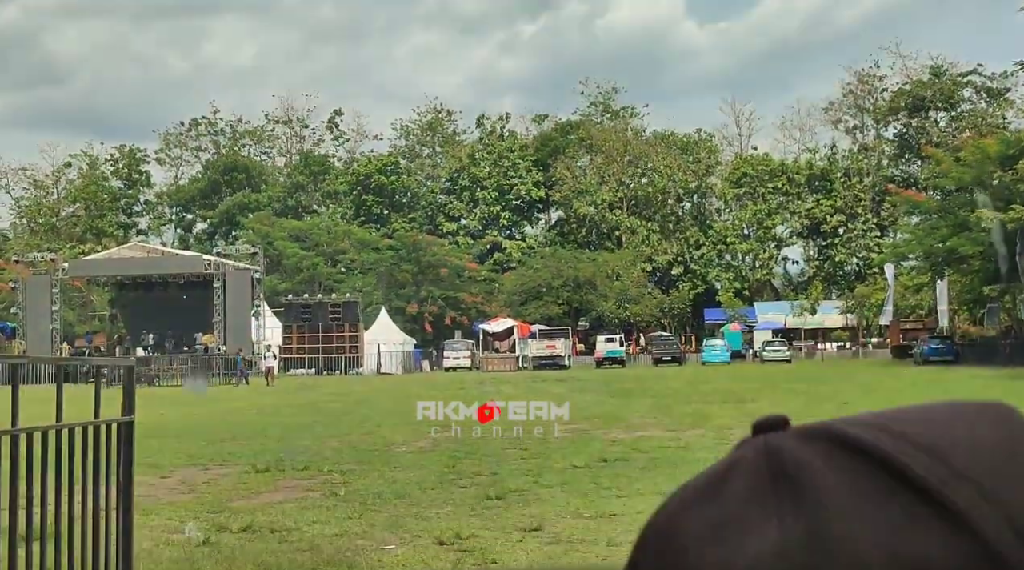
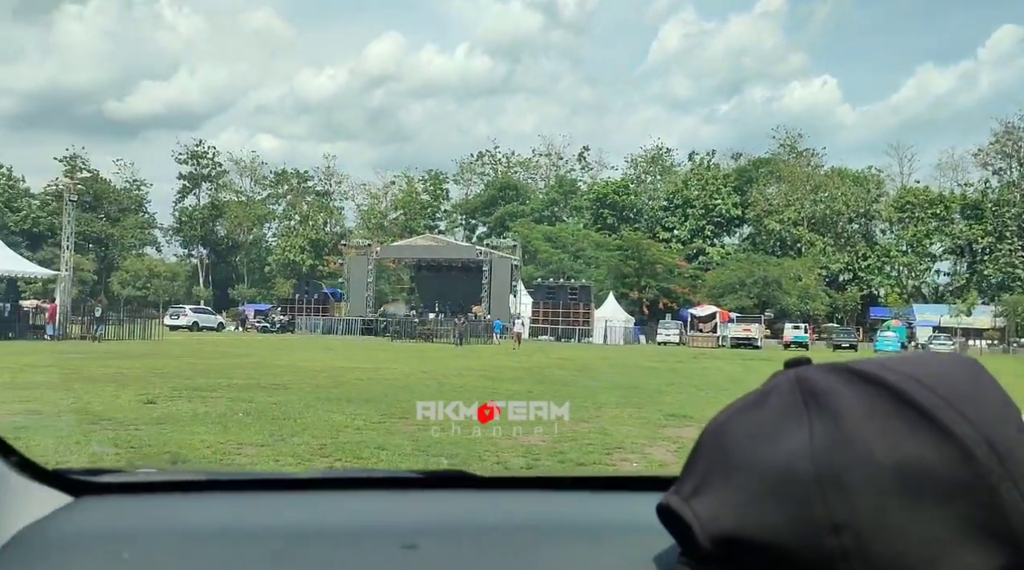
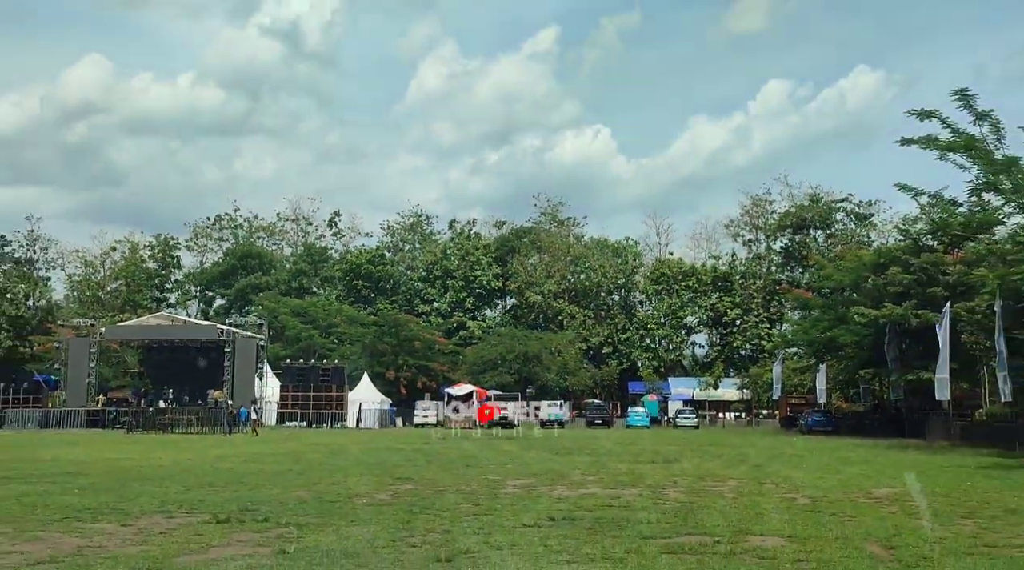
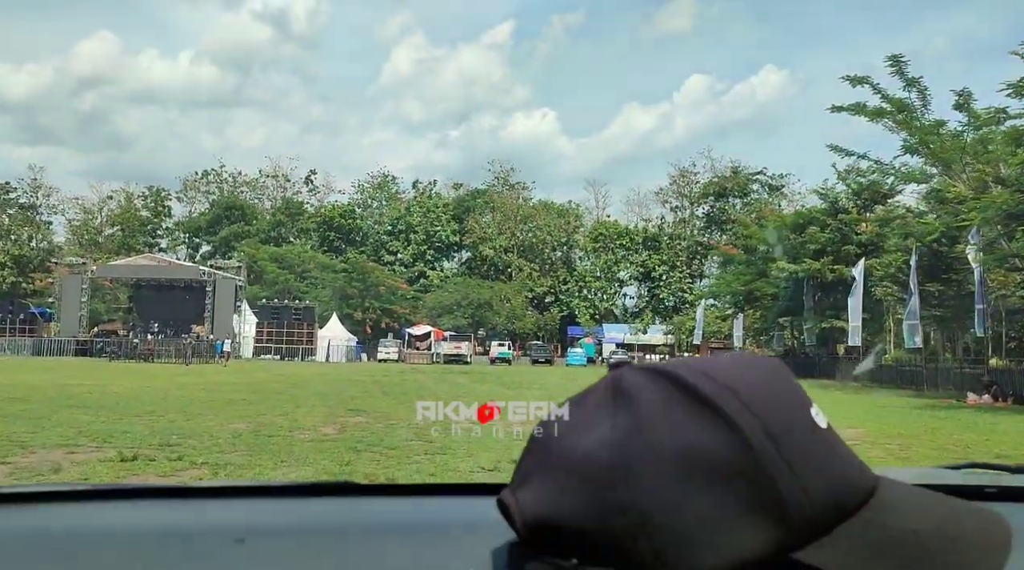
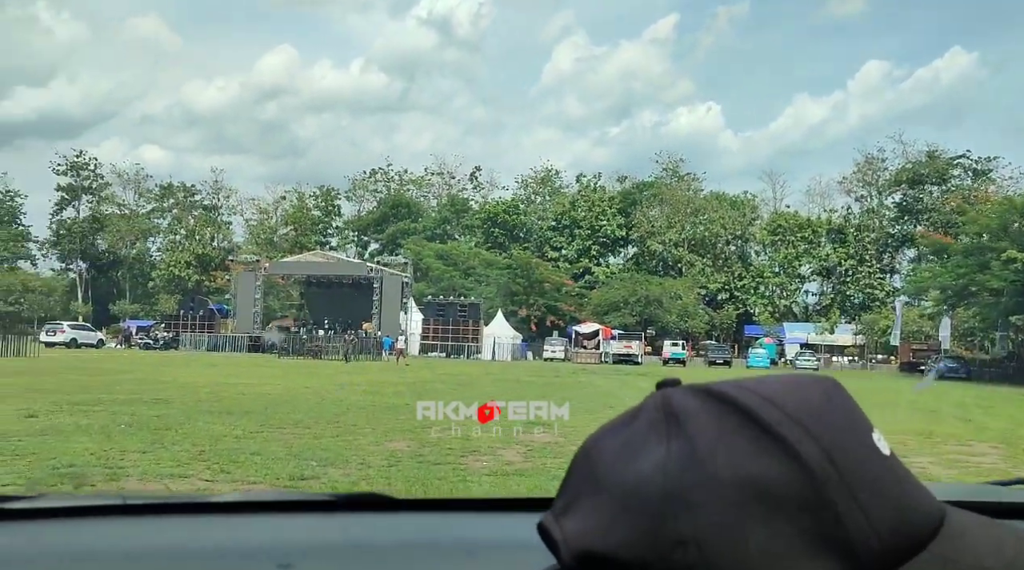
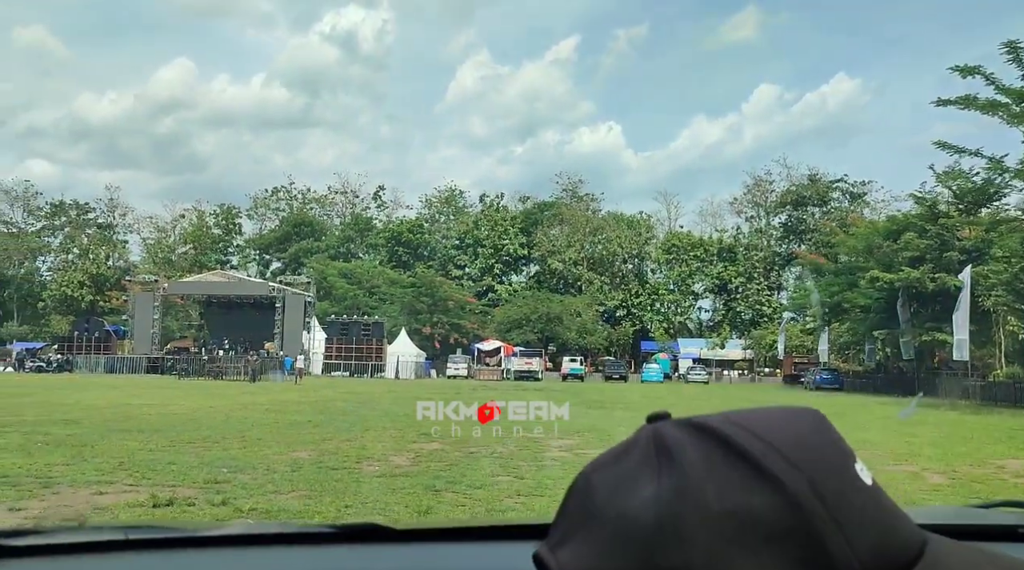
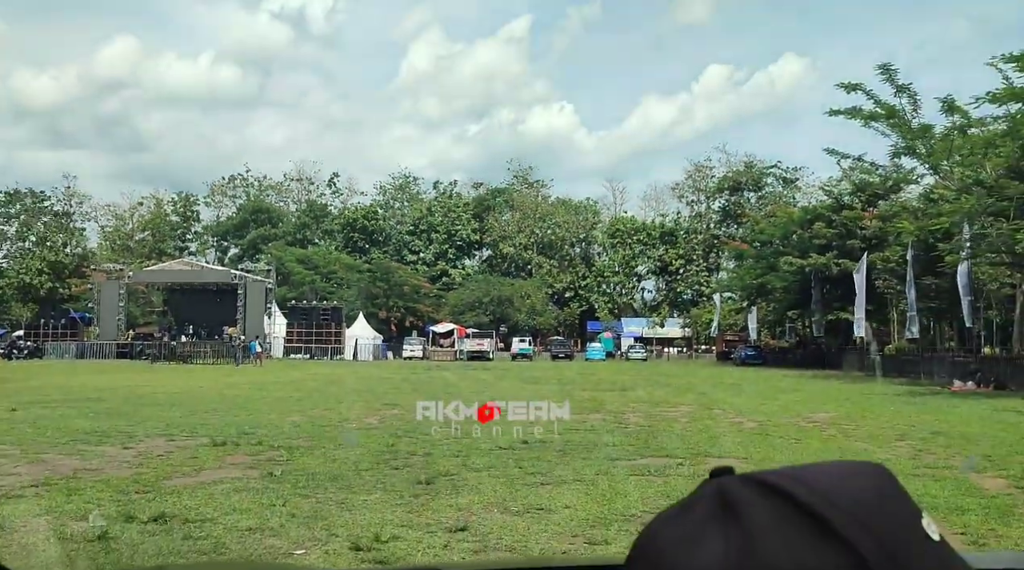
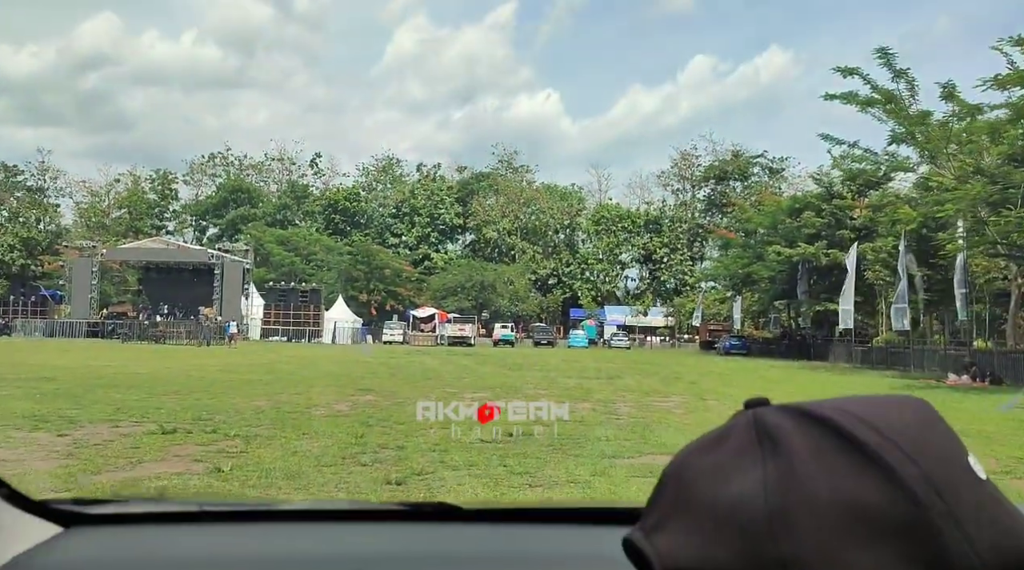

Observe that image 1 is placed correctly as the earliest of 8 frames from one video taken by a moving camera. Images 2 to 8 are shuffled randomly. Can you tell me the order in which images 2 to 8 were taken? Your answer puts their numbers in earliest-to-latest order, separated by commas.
3, 7, 8, 4, 6, 5, 2
